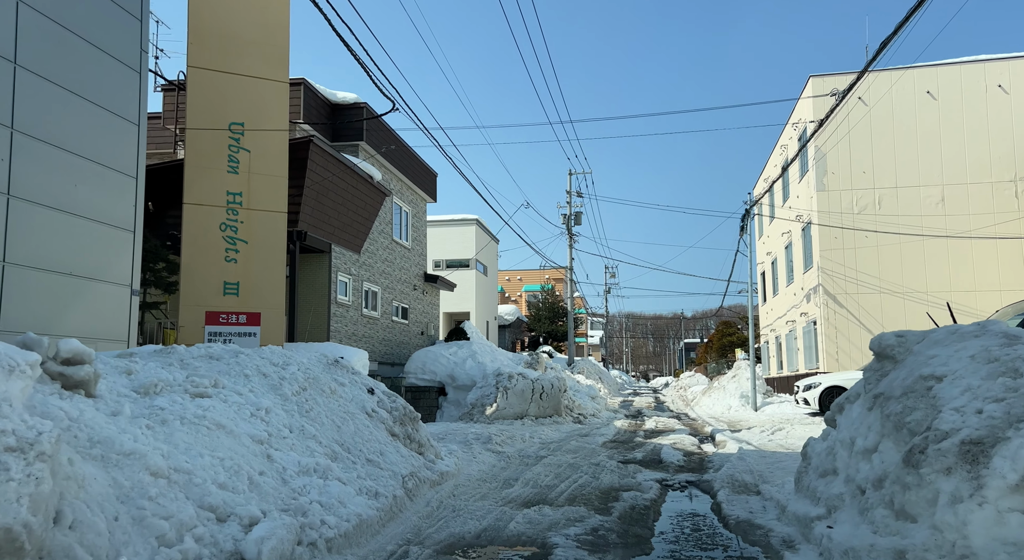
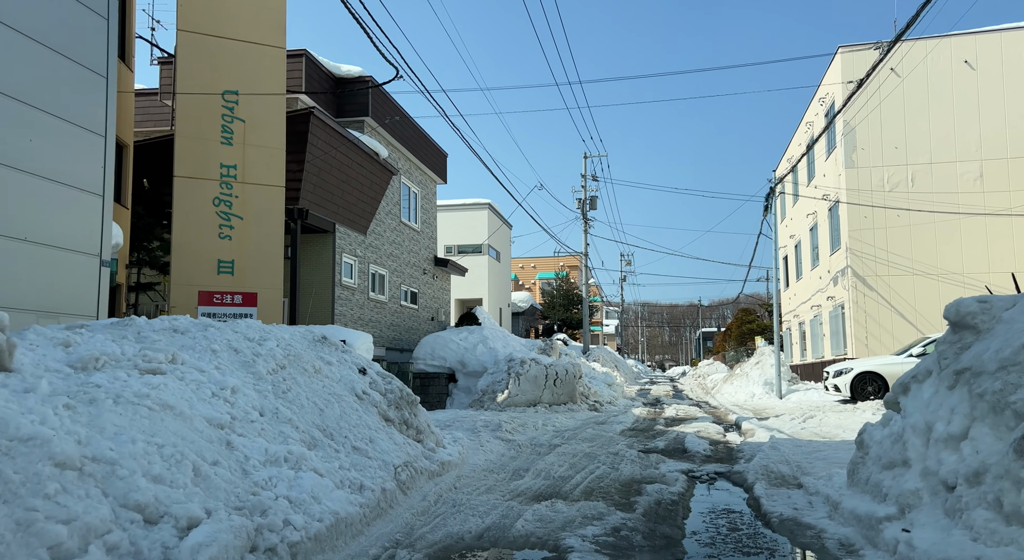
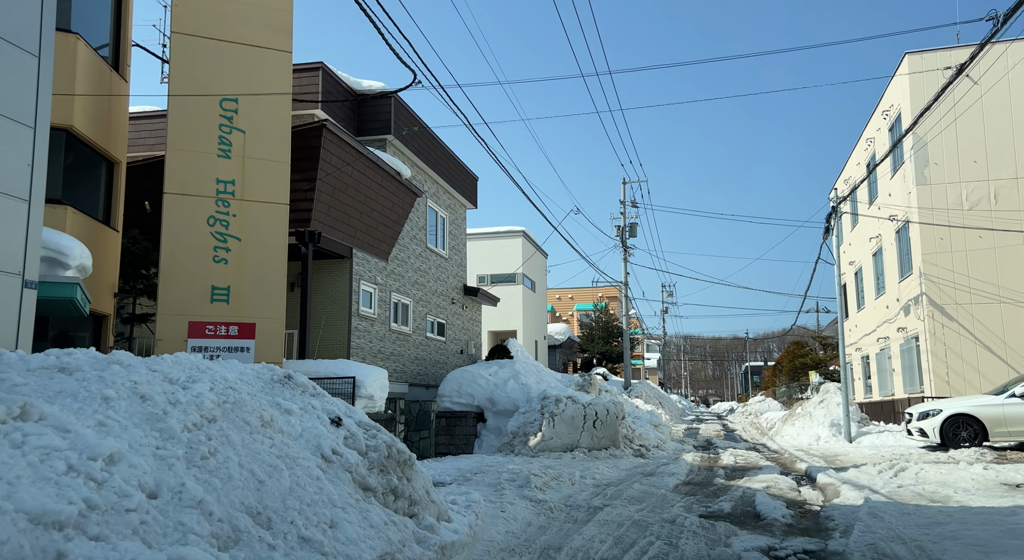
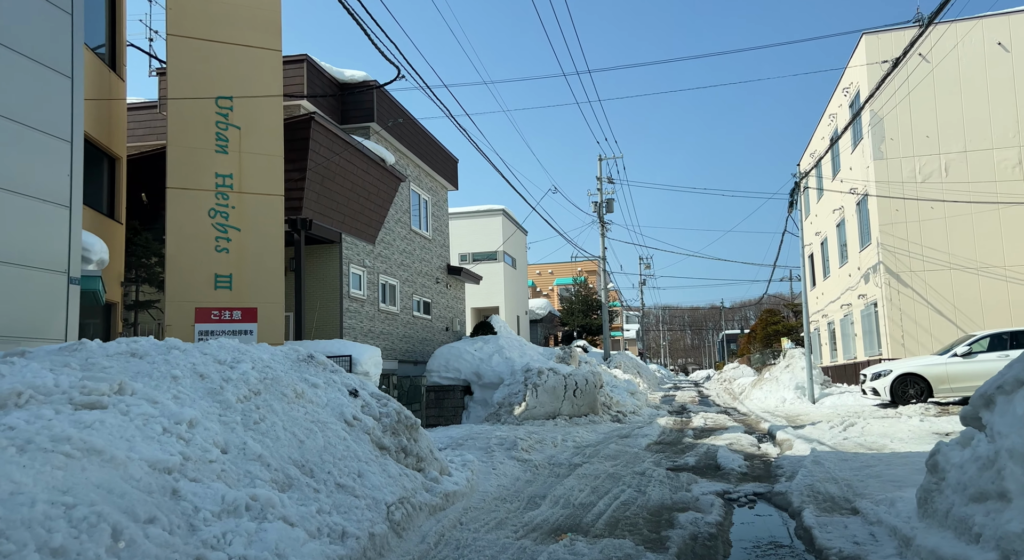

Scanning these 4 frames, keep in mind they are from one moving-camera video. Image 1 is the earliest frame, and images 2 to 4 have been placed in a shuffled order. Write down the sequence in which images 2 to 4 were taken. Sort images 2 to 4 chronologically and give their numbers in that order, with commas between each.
2, 4, 3
